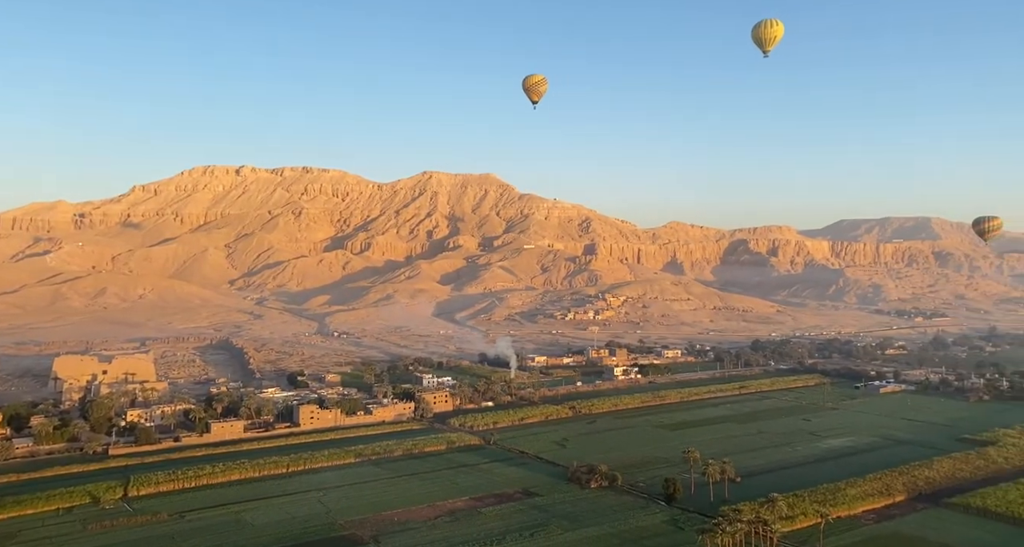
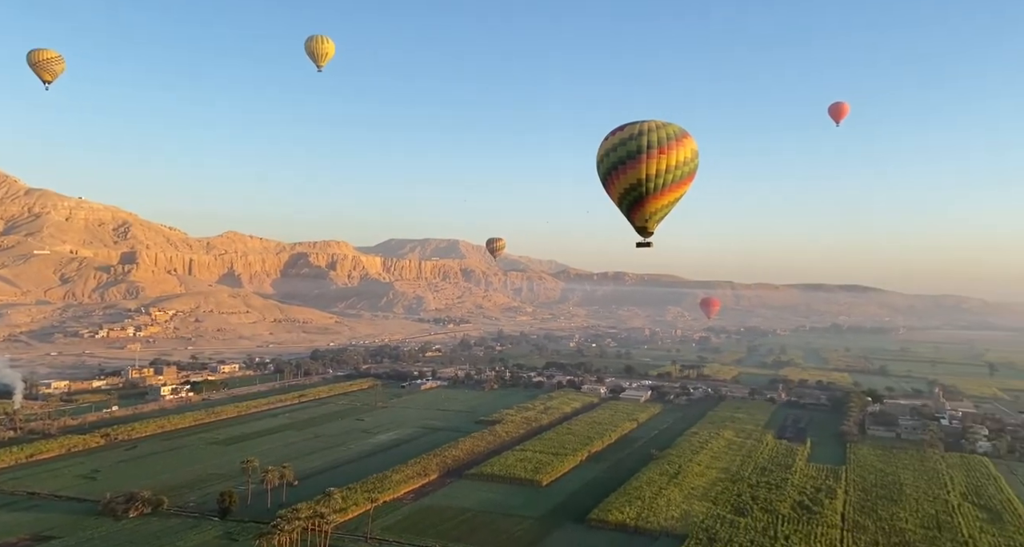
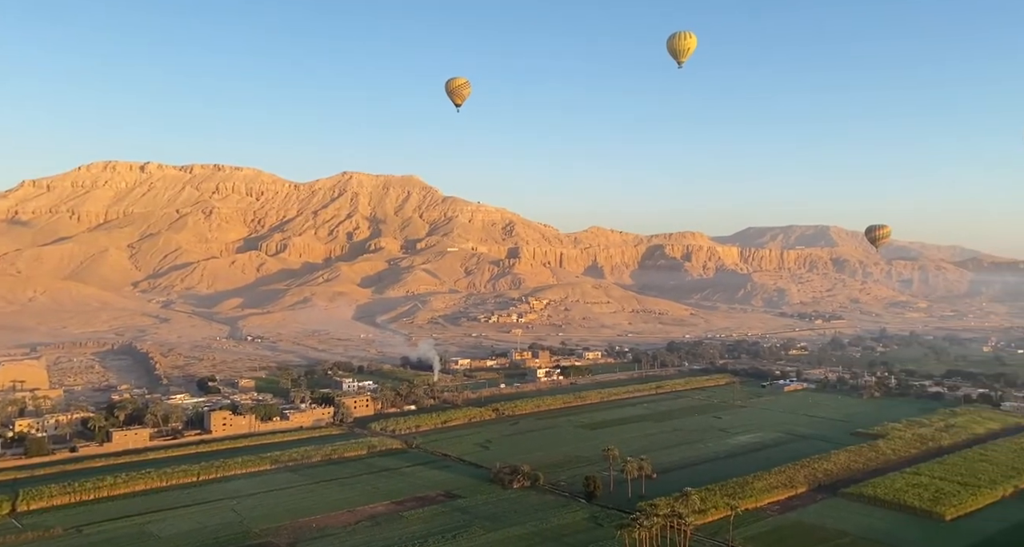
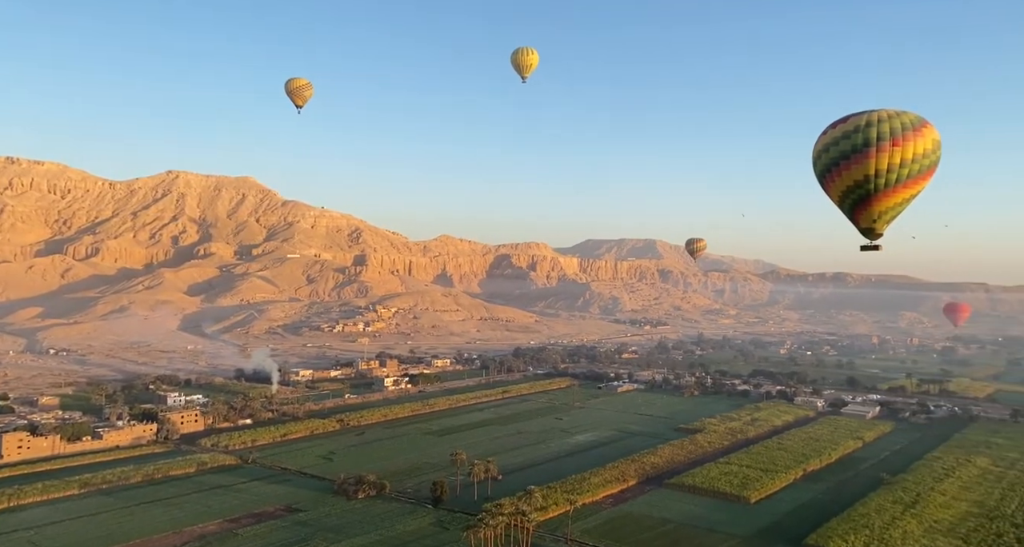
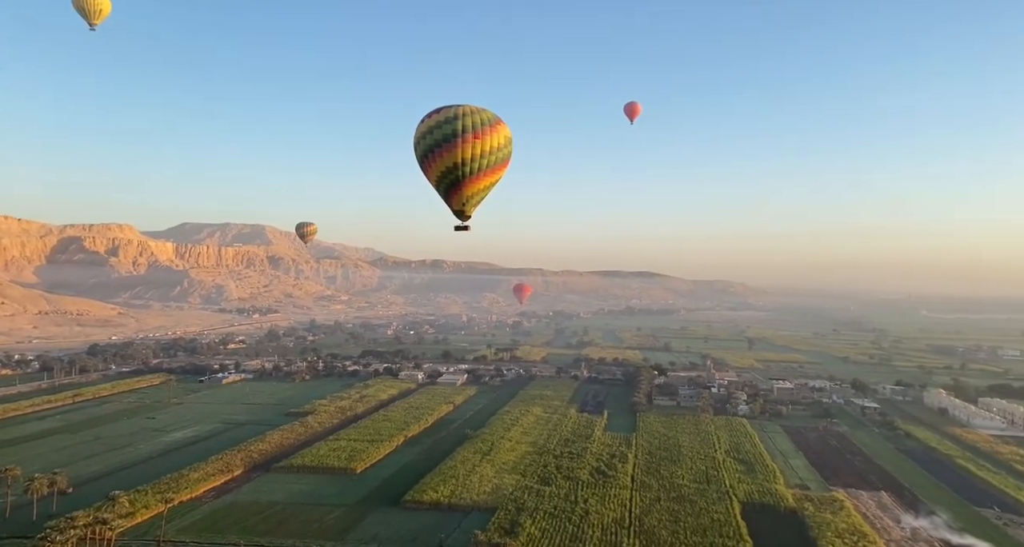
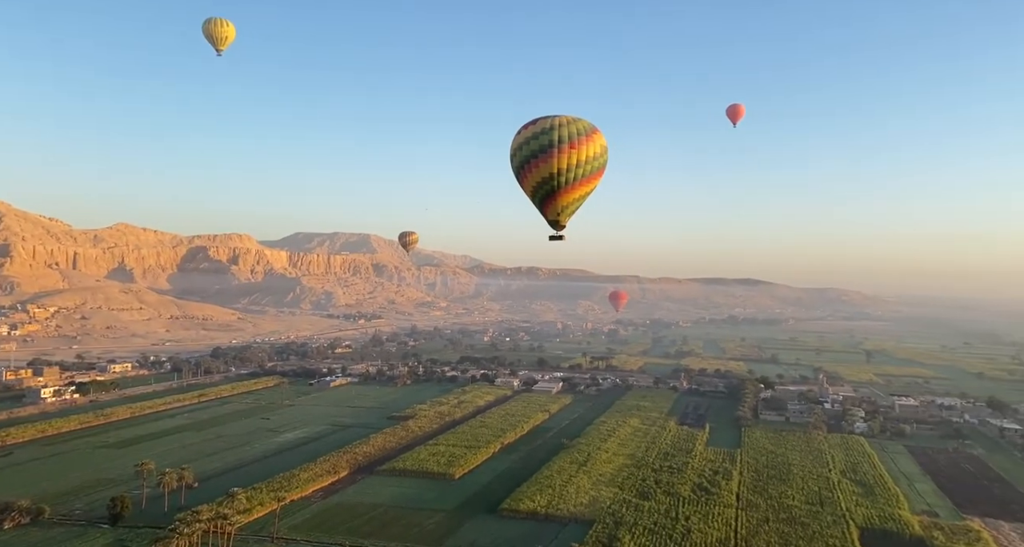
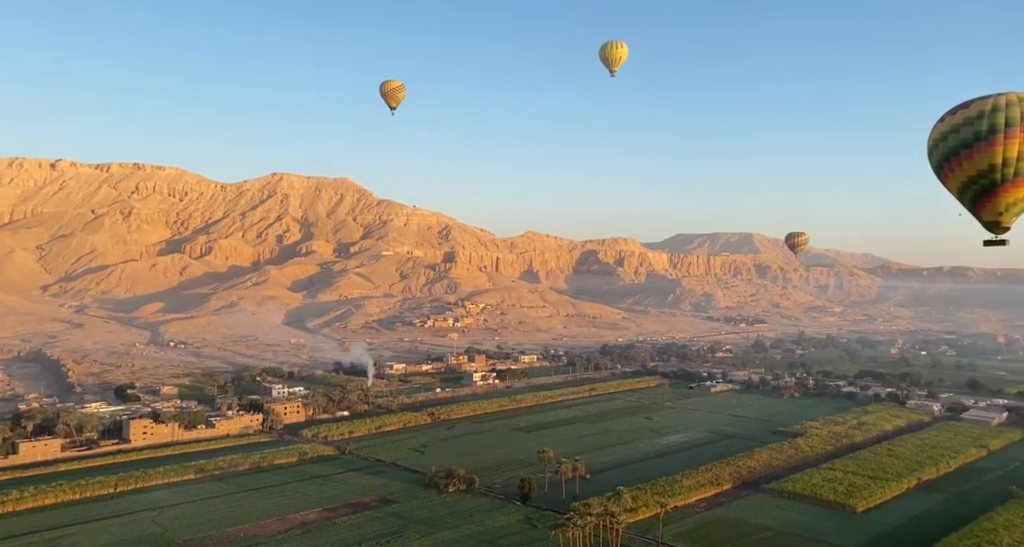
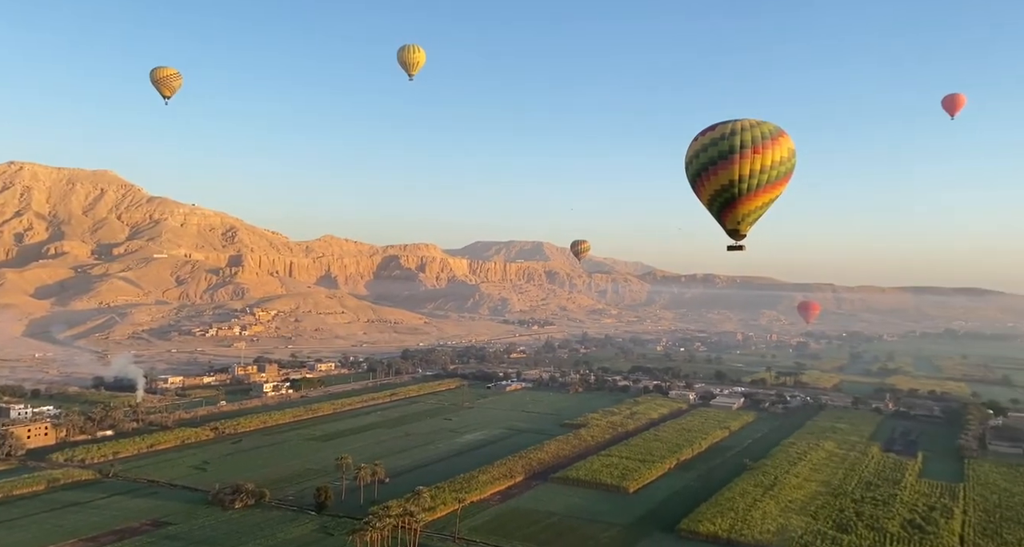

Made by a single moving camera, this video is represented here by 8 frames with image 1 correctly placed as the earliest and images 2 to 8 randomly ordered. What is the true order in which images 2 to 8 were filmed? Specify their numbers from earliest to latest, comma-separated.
3, 7, 4, 8, 2, 6, 5
